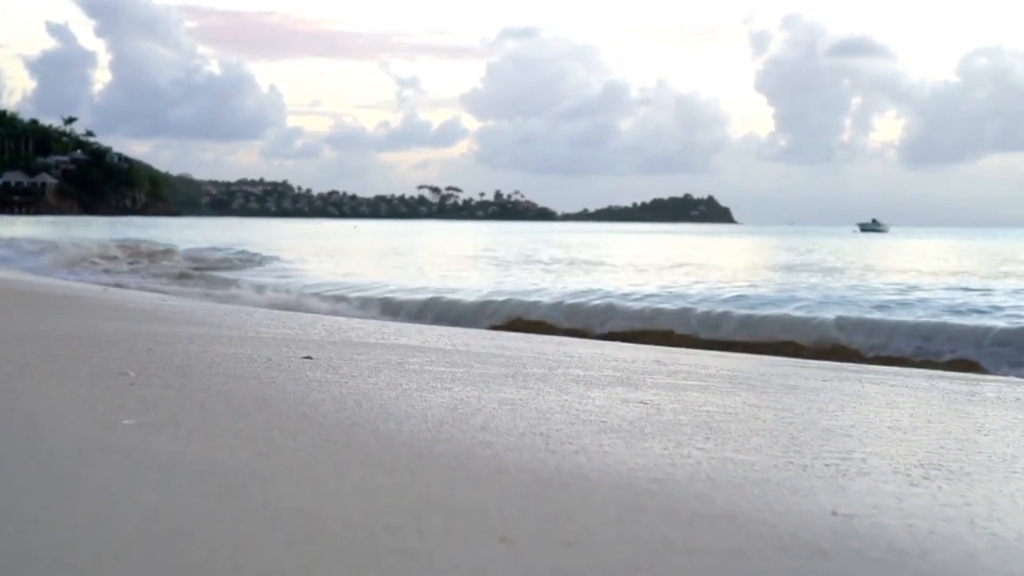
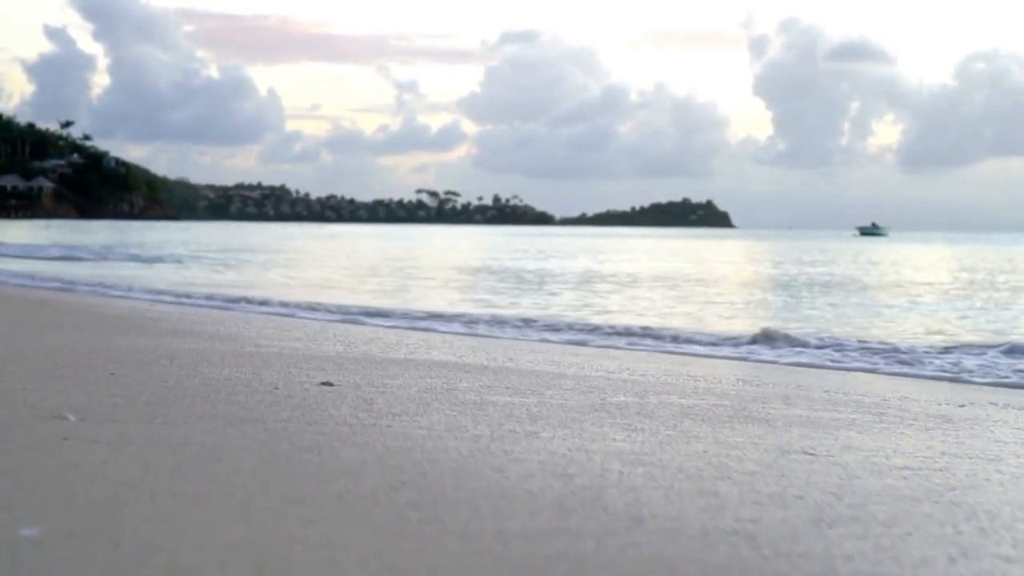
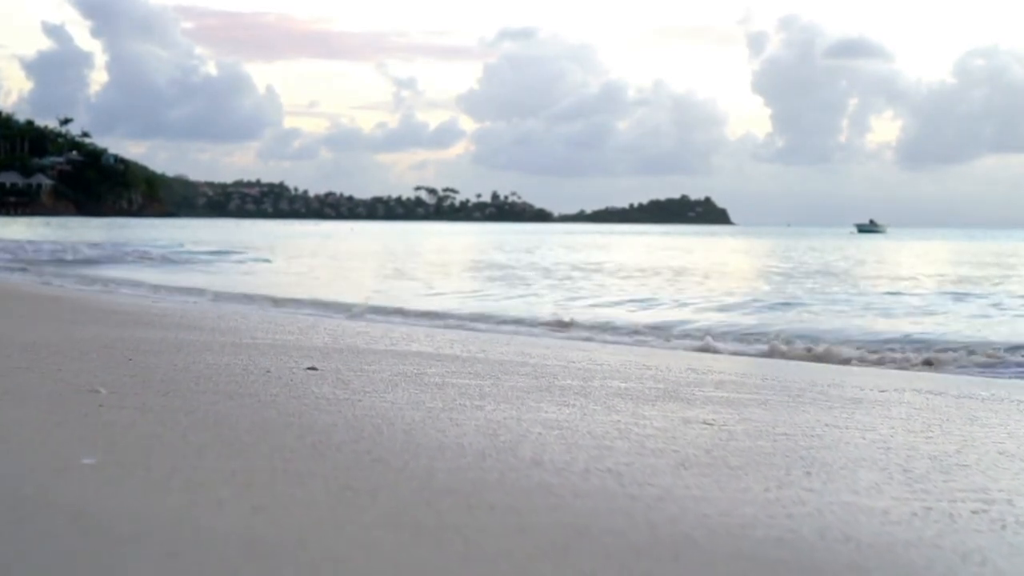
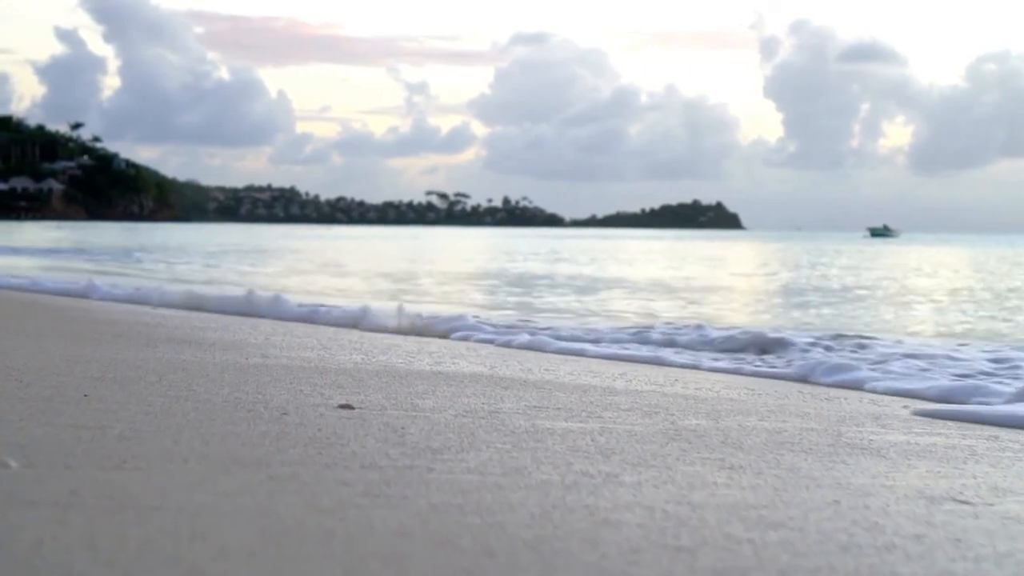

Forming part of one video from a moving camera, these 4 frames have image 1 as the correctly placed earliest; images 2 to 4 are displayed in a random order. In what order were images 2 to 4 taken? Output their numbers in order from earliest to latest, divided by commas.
3, 2, 4
